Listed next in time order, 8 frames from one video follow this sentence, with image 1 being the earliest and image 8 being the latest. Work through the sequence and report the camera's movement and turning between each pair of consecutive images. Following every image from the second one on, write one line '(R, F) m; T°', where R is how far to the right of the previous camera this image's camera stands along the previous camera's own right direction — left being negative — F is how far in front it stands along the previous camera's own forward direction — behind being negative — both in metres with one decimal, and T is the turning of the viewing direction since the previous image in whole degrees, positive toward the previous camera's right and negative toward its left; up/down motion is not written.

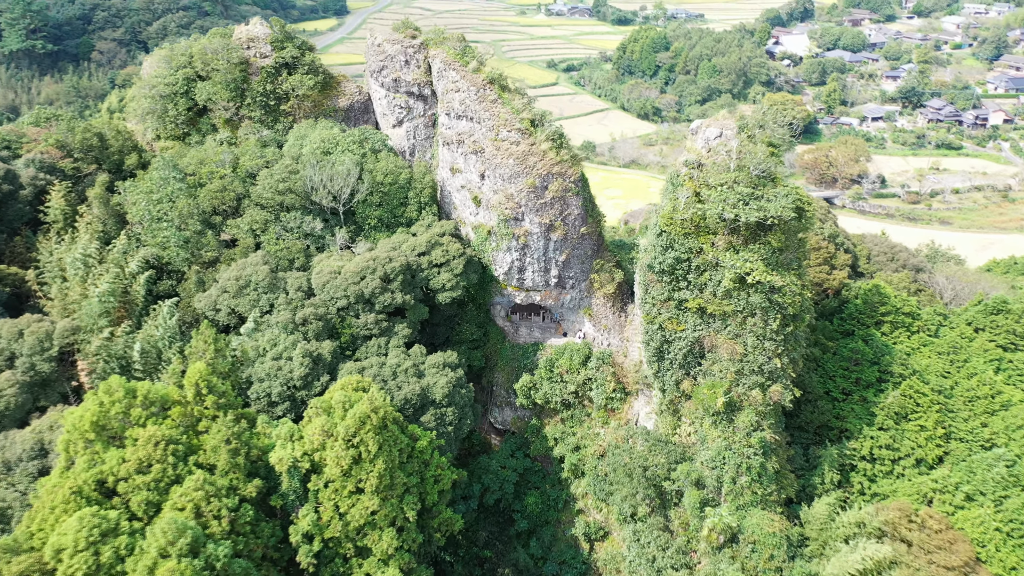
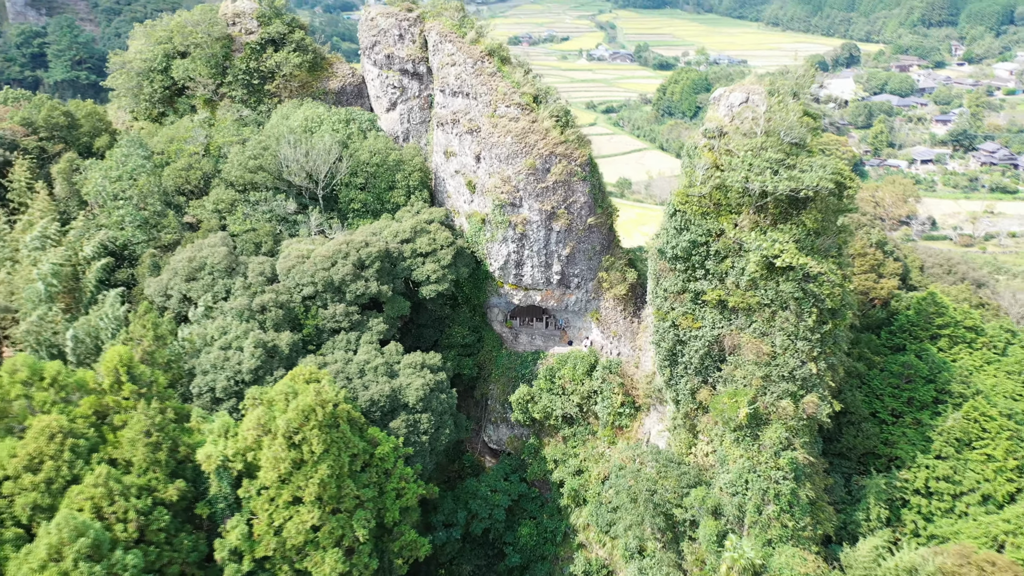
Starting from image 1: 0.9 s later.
(+1.6, +4.2) m; -3°
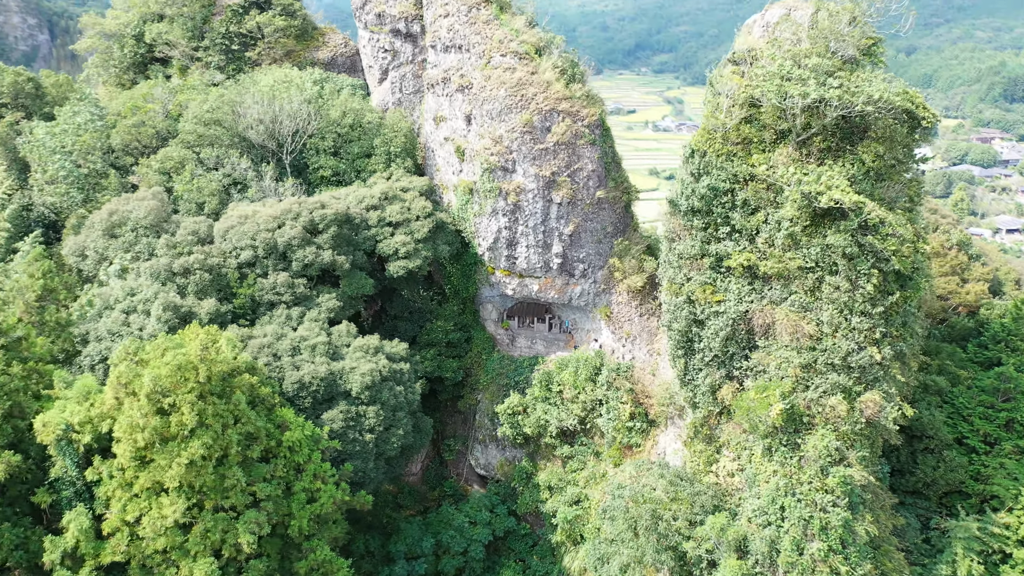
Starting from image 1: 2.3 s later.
(+2.3, +5.4) m; -5°
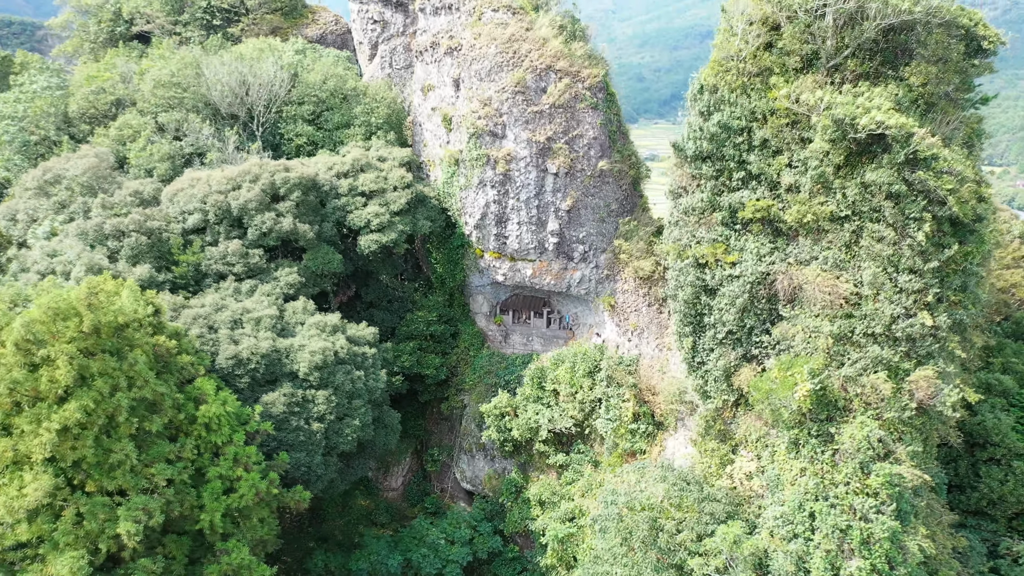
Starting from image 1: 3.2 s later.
(+1.2, +3.2) m; -2°
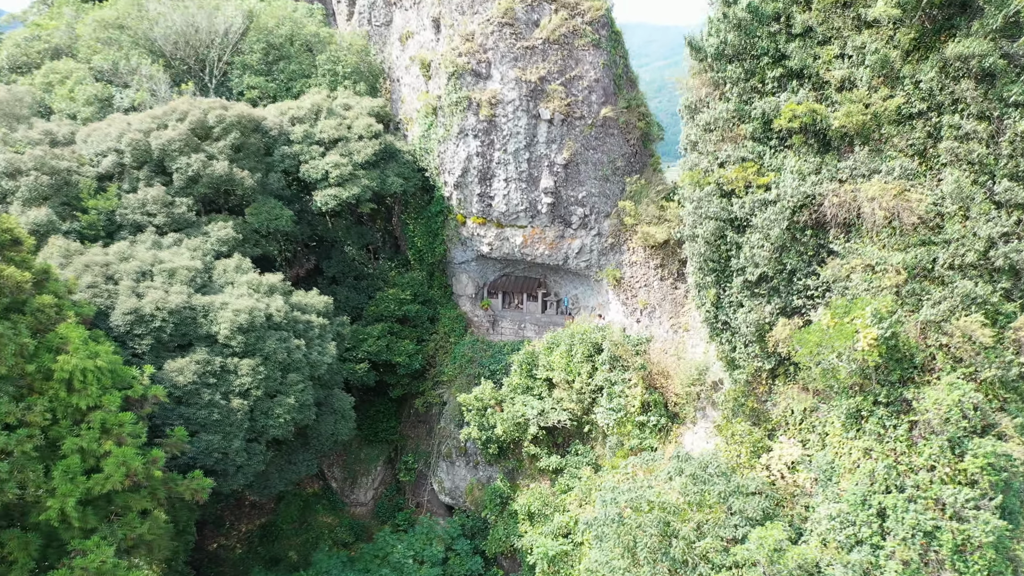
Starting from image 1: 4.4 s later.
(+0.7, +3.6) m; -1°
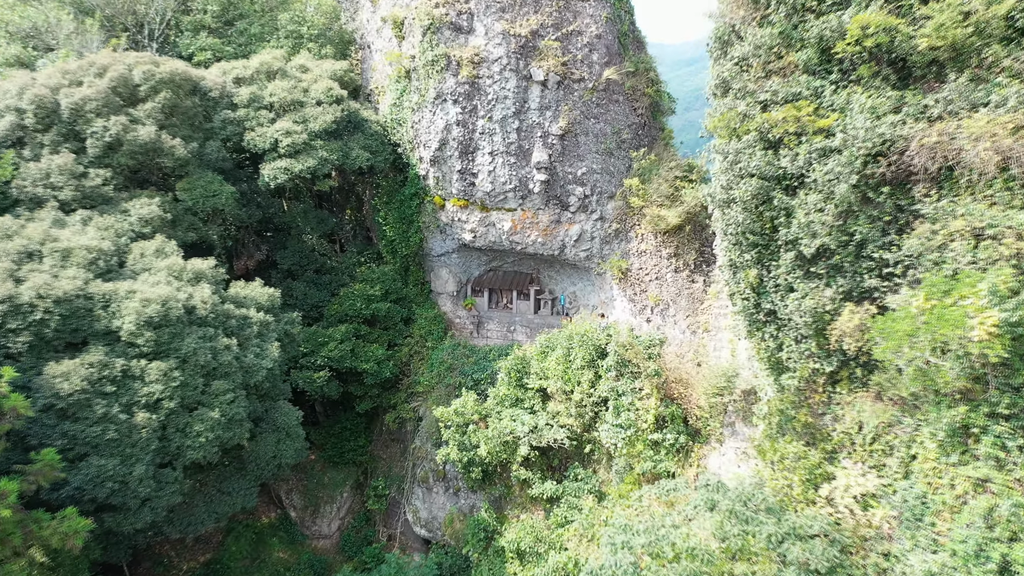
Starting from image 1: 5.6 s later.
(+0.2, +2.9) m; 0°
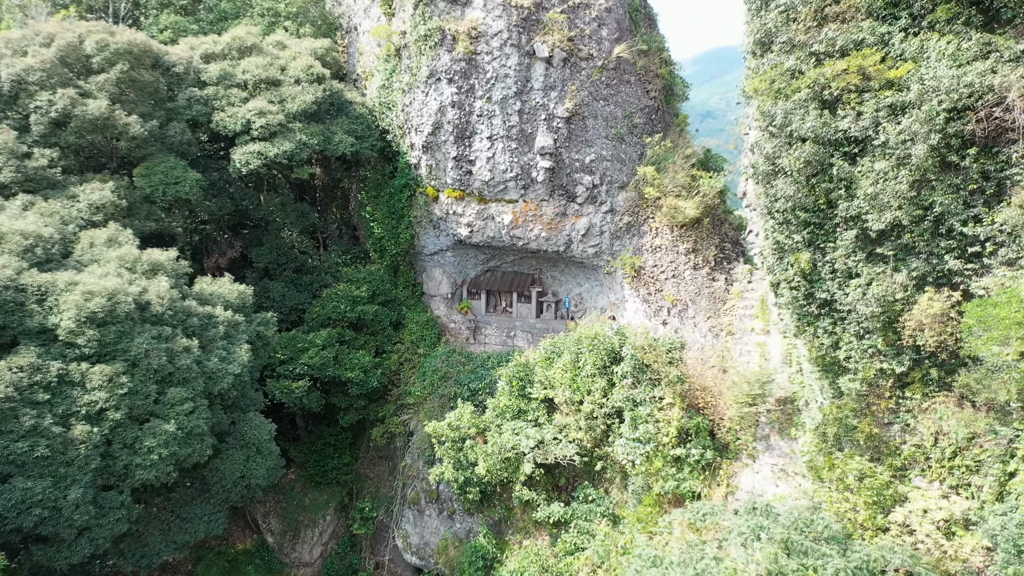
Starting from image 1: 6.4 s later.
(-0.2, +1.6) m; +1°
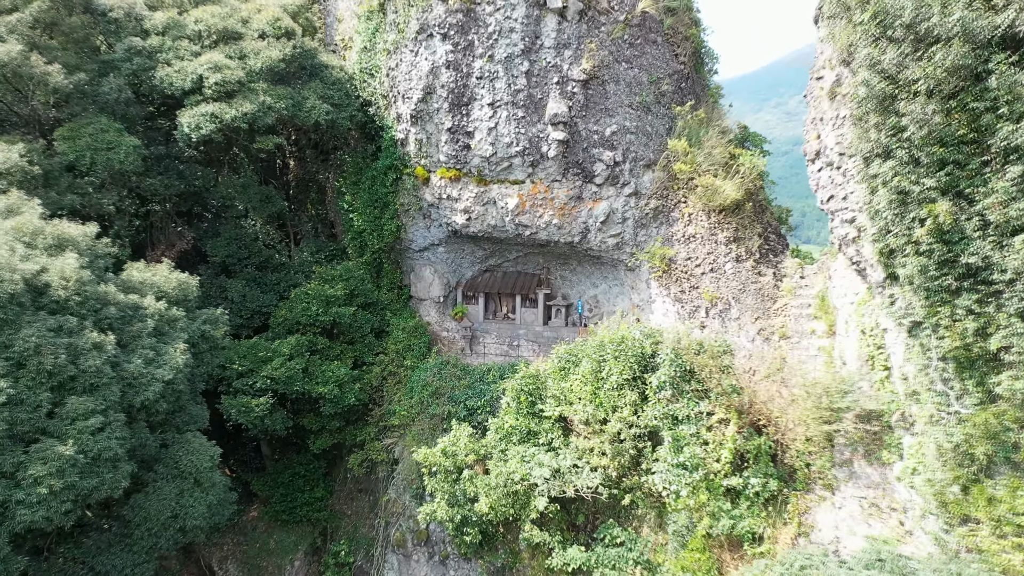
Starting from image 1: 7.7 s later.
(-0.3, +2.4) m; +1°
